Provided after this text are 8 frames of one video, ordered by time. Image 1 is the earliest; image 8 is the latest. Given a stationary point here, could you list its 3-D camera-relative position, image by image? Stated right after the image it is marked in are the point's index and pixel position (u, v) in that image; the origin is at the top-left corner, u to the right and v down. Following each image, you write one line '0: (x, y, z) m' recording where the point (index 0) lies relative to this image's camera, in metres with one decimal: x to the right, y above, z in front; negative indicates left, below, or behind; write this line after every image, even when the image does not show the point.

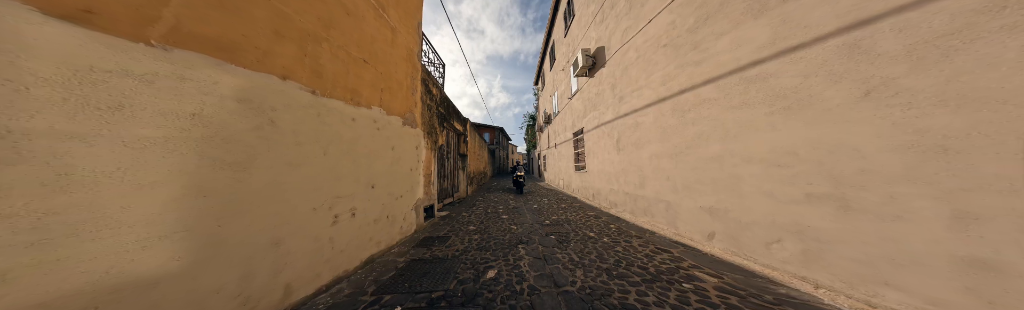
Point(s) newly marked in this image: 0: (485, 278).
0: (-0.3, -1.9, +2.5) m
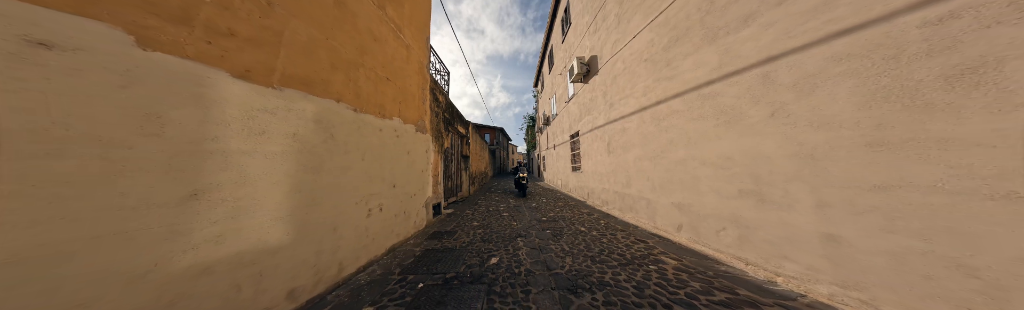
0: (-0.4, -2.0, +3.0) m
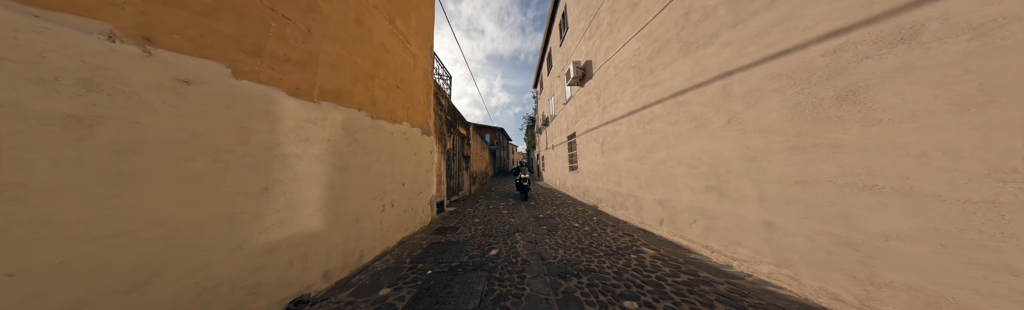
0: (-0.4, -2.0, +3.4) m
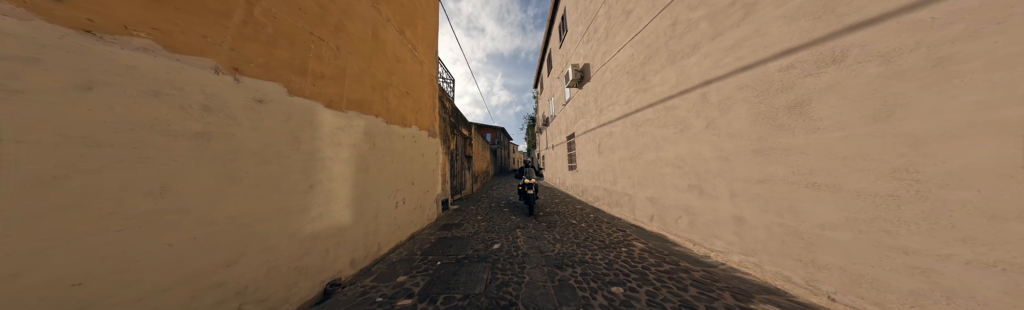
0: (-0.4, -2.0, +3.7) m
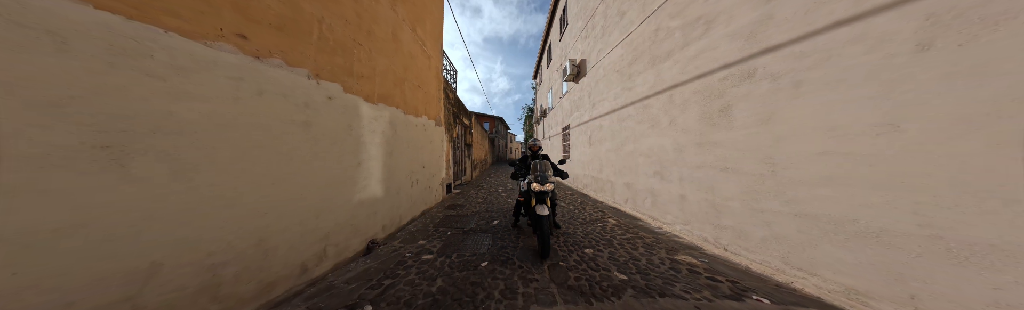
0: (-0.5, -1.7, +4.4) m
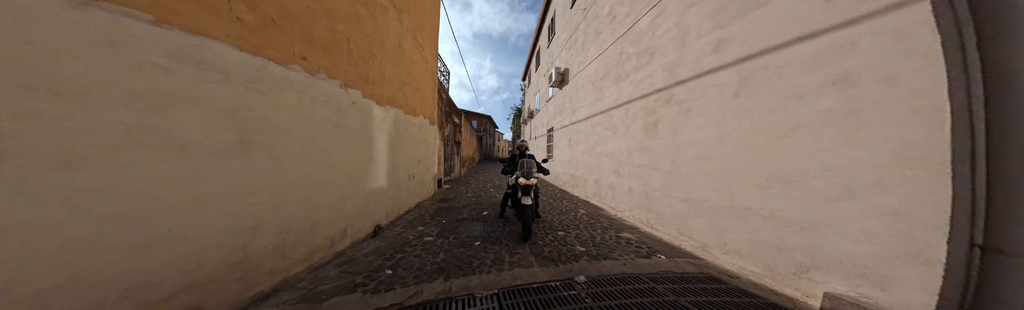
0: (-0.9, -1.7, +5.0) m
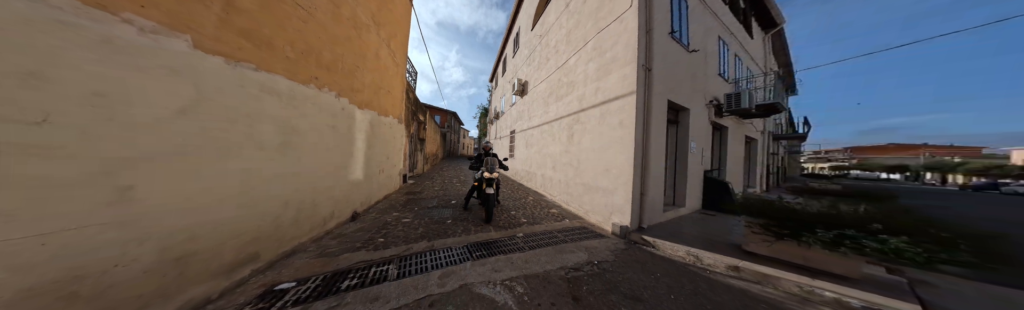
0: (-2.1, -1.6, +5.9) m
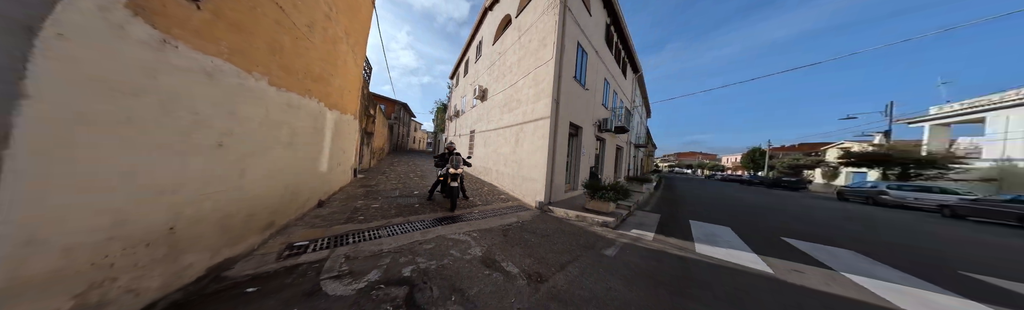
0: (-3.8, -1.5, +6.6) m
